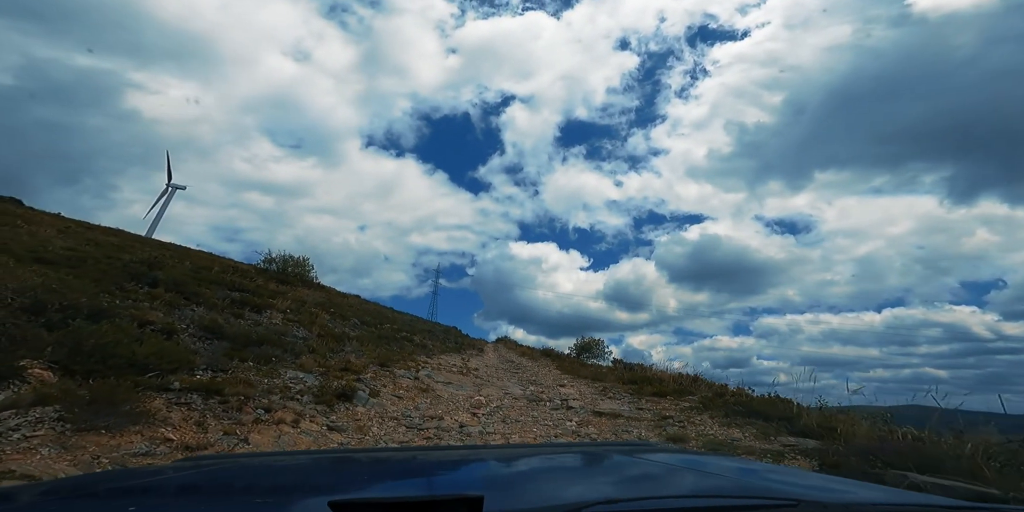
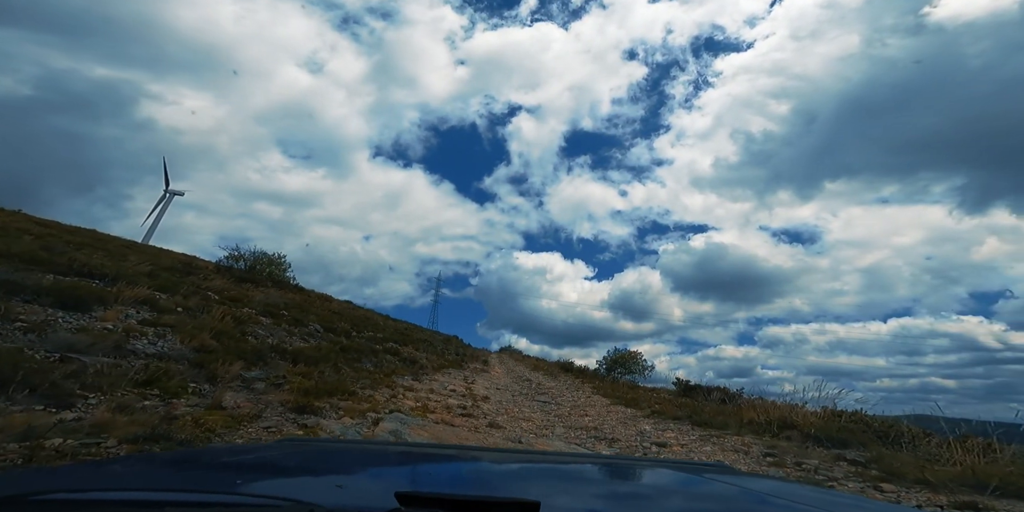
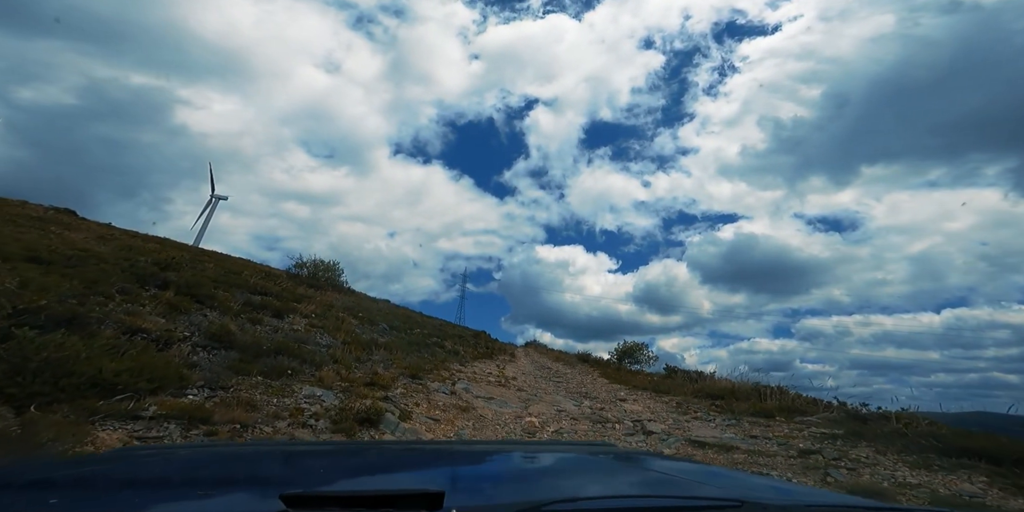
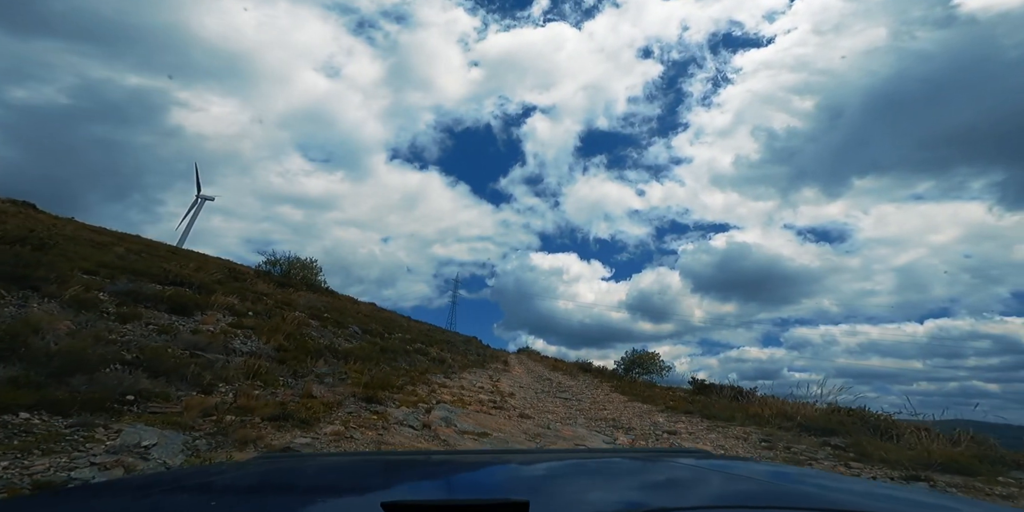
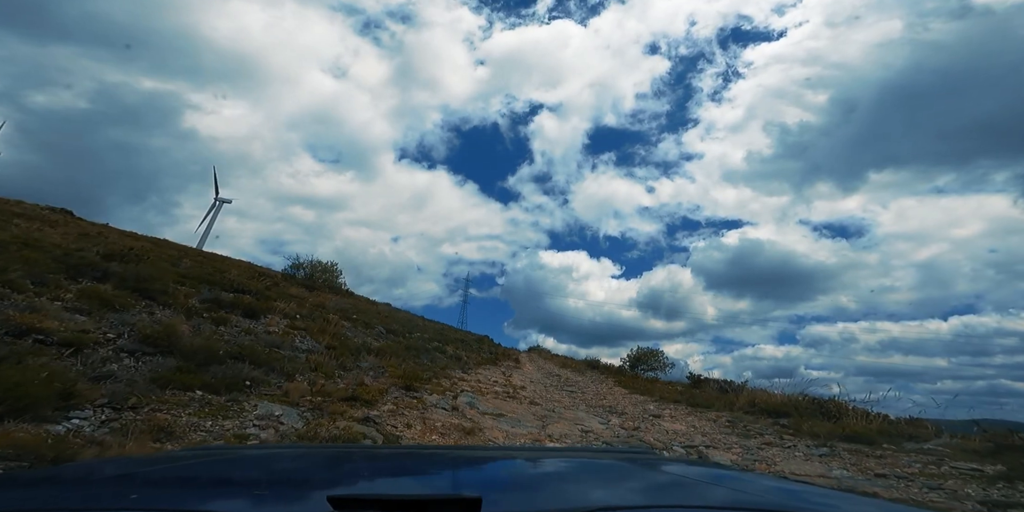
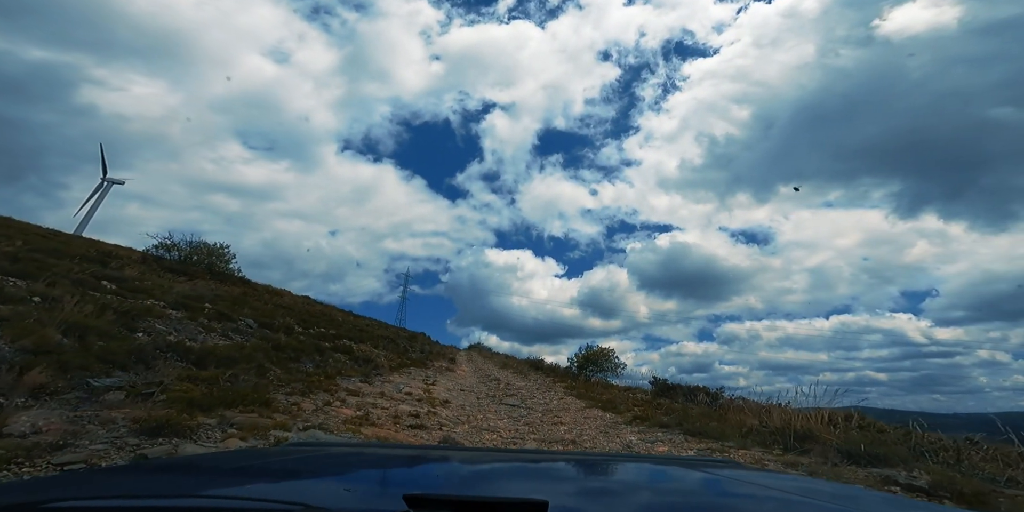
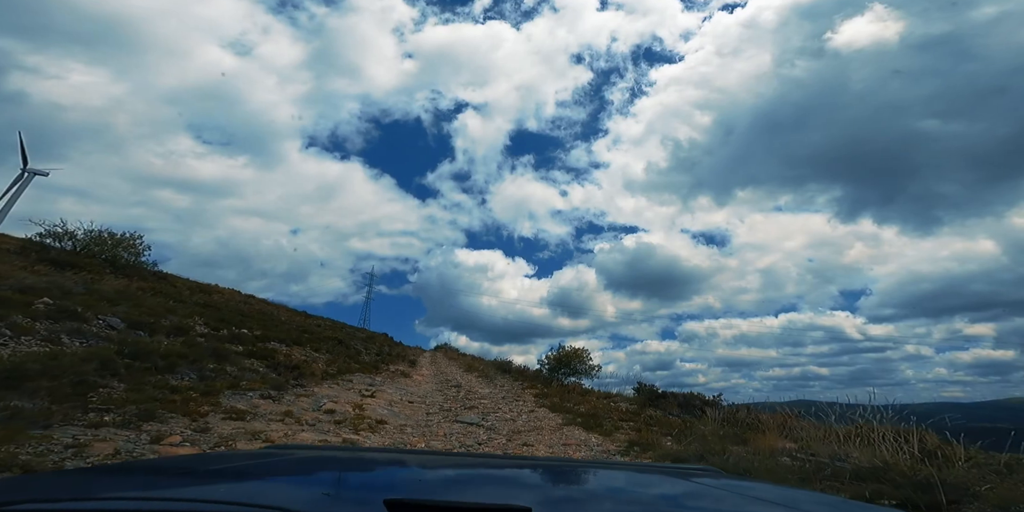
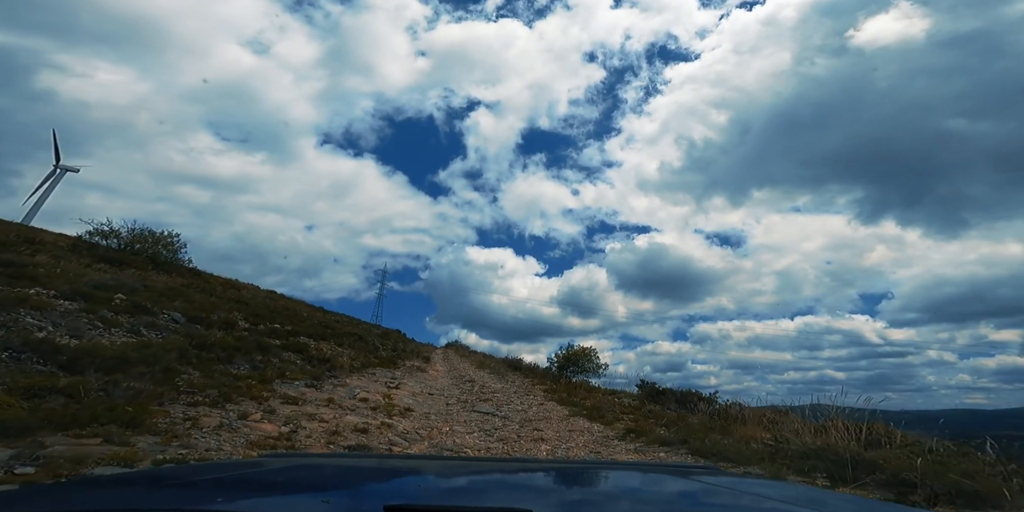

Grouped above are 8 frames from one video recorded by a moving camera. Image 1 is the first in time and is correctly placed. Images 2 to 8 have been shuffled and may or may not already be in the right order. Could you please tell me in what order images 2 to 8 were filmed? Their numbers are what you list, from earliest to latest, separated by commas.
3, 5, 4, 2, 6, 8, 7
